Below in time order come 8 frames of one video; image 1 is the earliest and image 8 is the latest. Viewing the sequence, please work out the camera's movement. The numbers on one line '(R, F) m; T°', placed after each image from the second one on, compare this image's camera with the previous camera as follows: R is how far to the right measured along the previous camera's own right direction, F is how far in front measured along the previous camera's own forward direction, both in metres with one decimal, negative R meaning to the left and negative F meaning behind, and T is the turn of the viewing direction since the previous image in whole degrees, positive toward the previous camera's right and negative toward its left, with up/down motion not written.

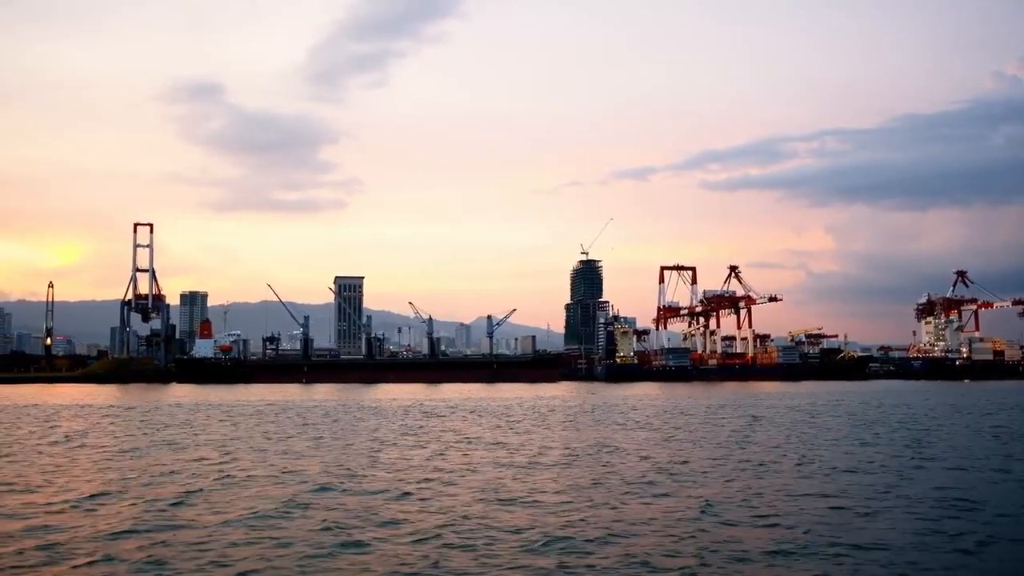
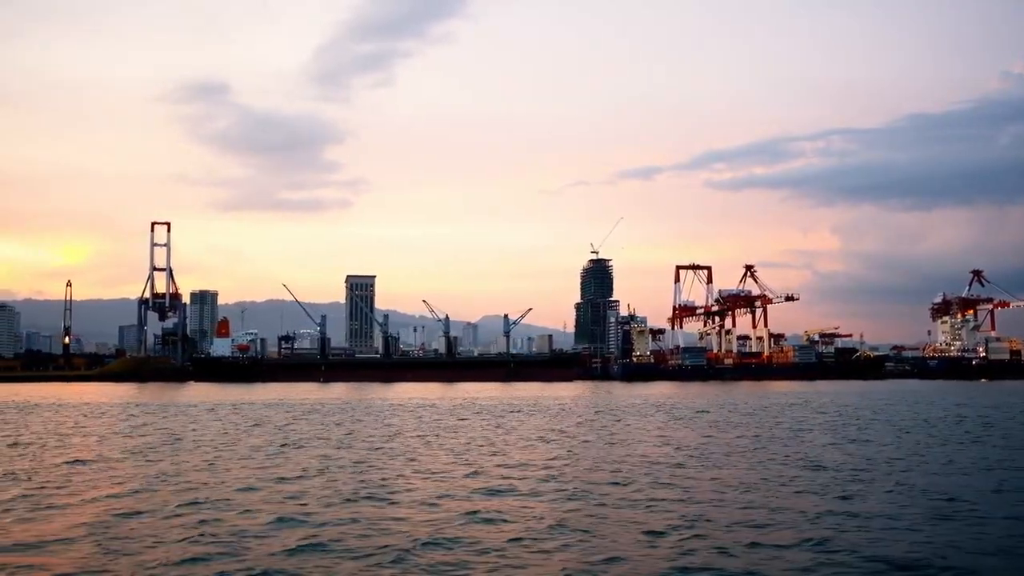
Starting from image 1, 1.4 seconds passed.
(-1.2, 0.0) m; 0°
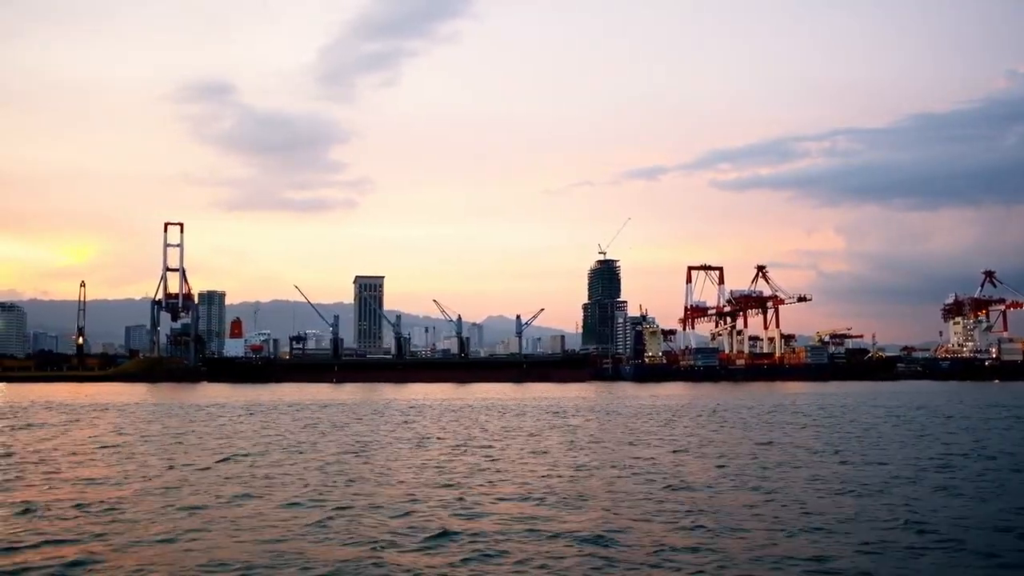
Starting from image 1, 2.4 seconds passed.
(-0.8, 0.0) m; 0°
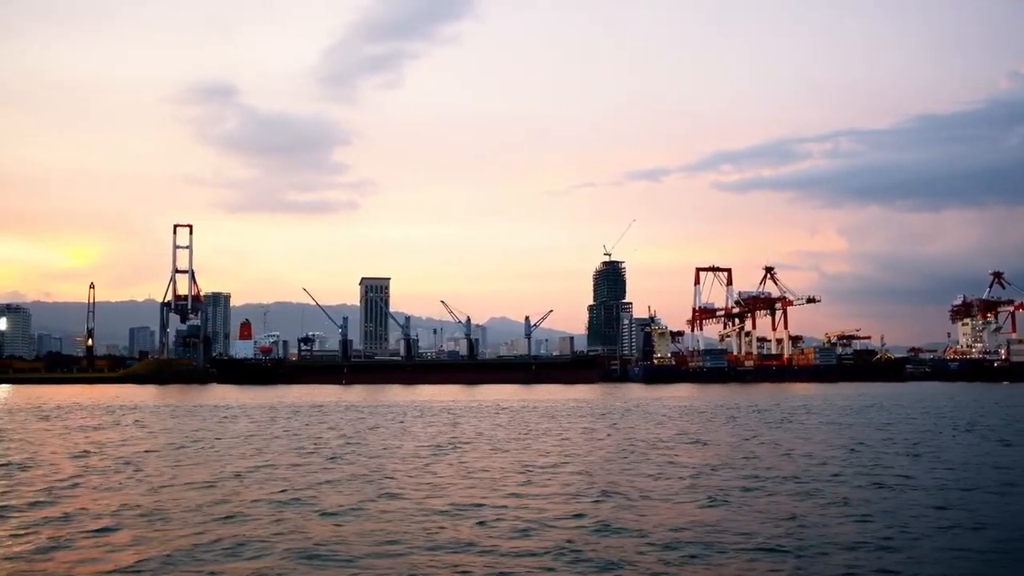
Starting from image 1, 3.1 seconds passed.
(-0.7, 0.0) m; 0°
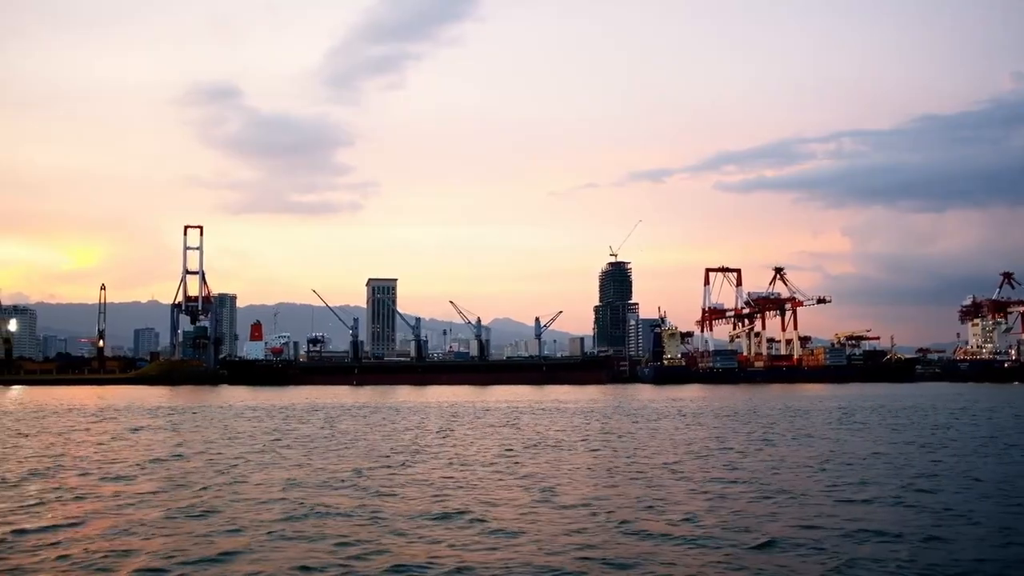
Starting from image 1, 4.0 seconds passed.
(-0.7, 0.0) m; 0°
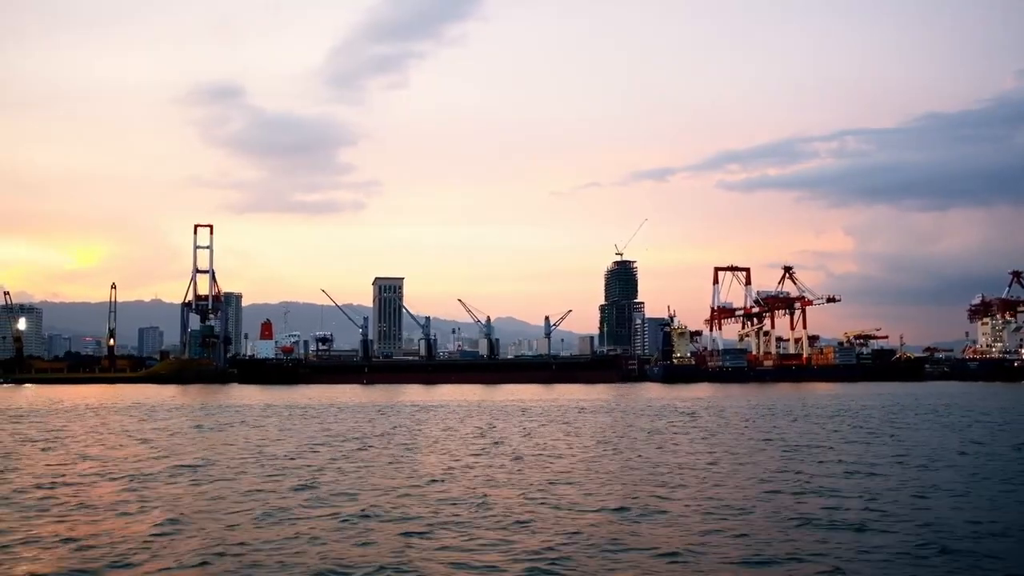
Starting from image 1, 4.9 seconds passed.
(-0.7, 0.0) m; 0°
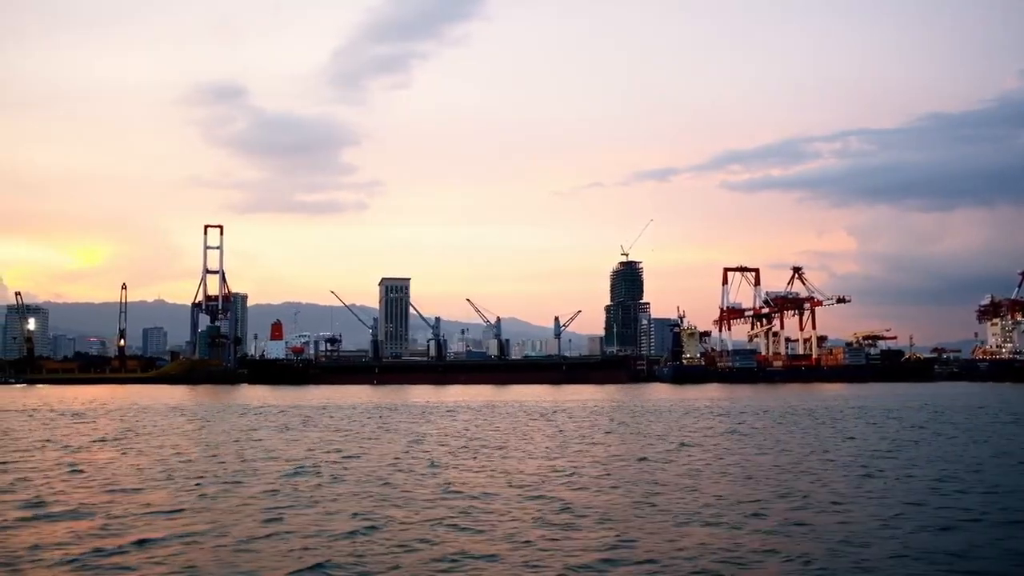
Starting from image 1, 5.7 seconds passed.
(-0.7, 0.0) m; 0°
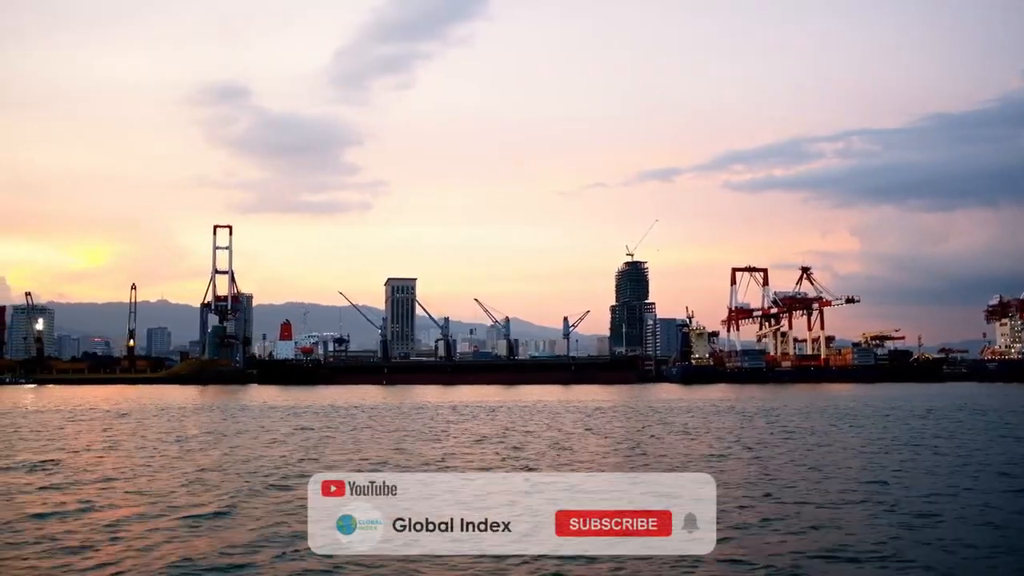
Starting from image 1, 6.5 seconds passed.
(-0.6, 0.0) m; 0°
